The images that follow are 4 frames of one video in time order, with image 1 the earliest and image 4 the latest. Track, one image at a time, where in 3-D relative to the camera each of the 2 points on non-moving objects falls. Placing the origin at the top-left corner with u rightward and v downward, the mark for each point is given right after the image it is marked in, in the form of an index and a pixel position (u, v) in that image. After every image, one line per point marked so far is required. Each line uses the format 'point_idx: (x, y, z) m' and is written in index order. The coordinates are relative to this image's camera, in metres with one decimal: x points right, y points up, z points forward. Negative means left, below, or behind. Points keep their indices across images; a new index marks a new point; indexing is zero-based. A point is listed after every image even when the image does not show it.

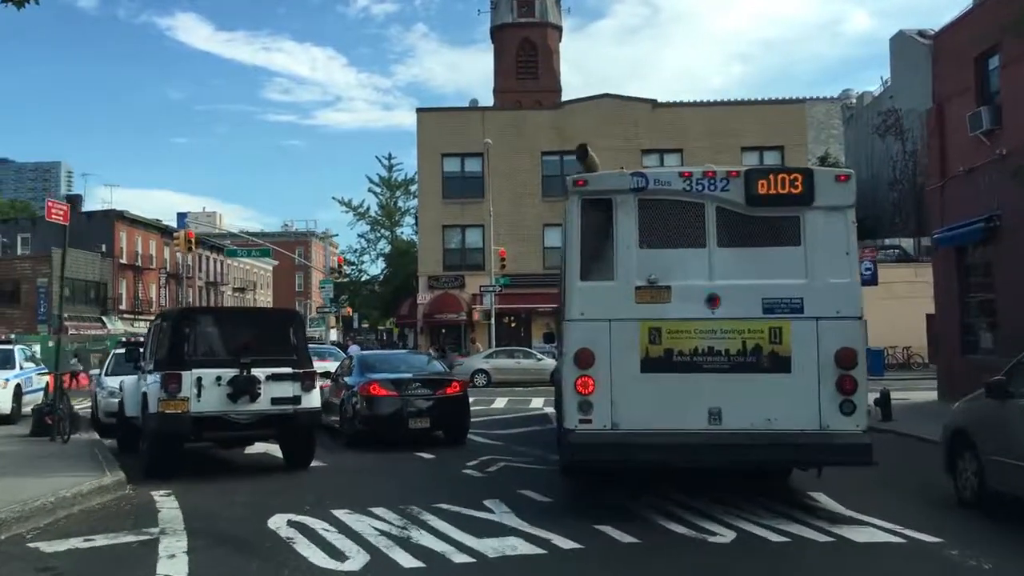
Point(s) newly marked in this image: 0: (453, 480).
0: (-0.7, -2.3, +11.5) m
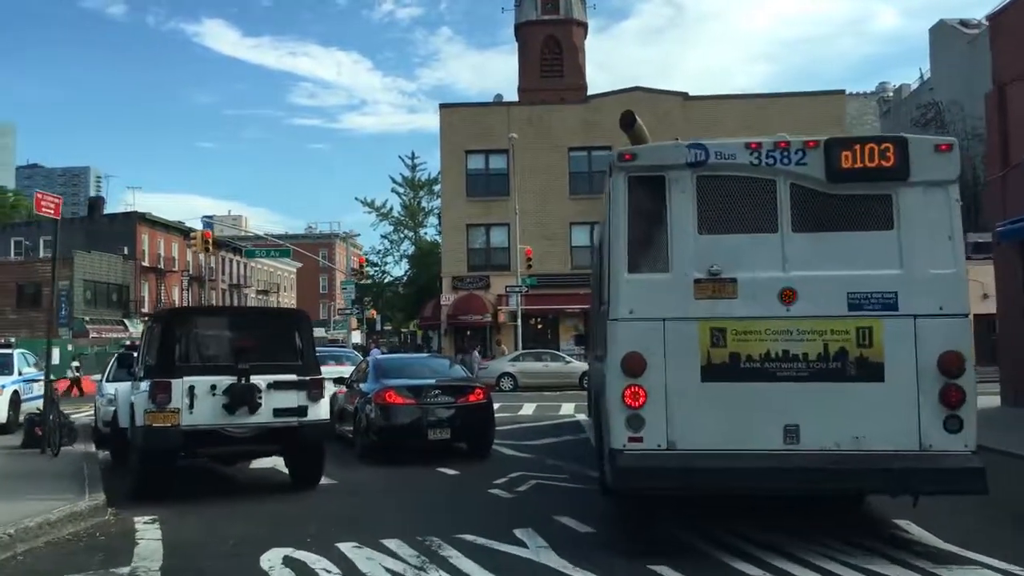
0: (-0.4, -2.3, +10.1) m
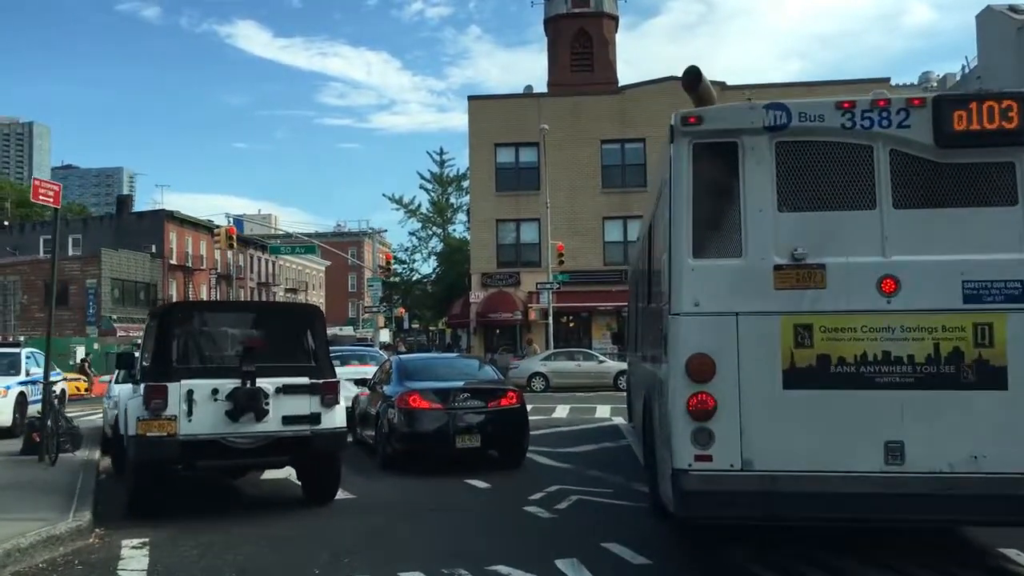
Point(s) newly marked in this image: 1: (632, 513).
0: (0.0, -2.2, +8.9) m
1: (+1.2, -2.2, +9.1) m
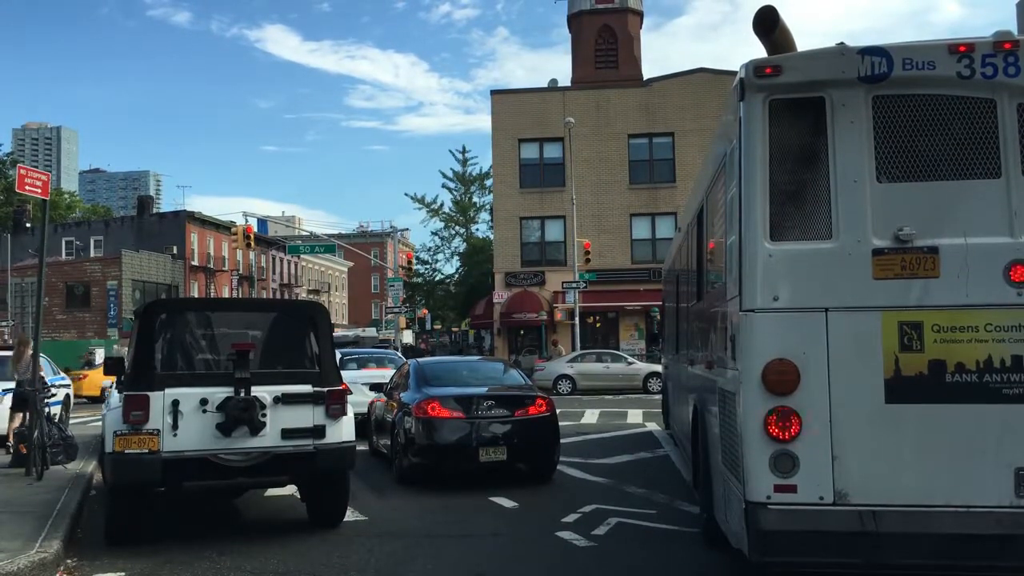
0: (+0.3, -2.2, +7.8) m
1: (+1.4, -2.1, +7.9) m
